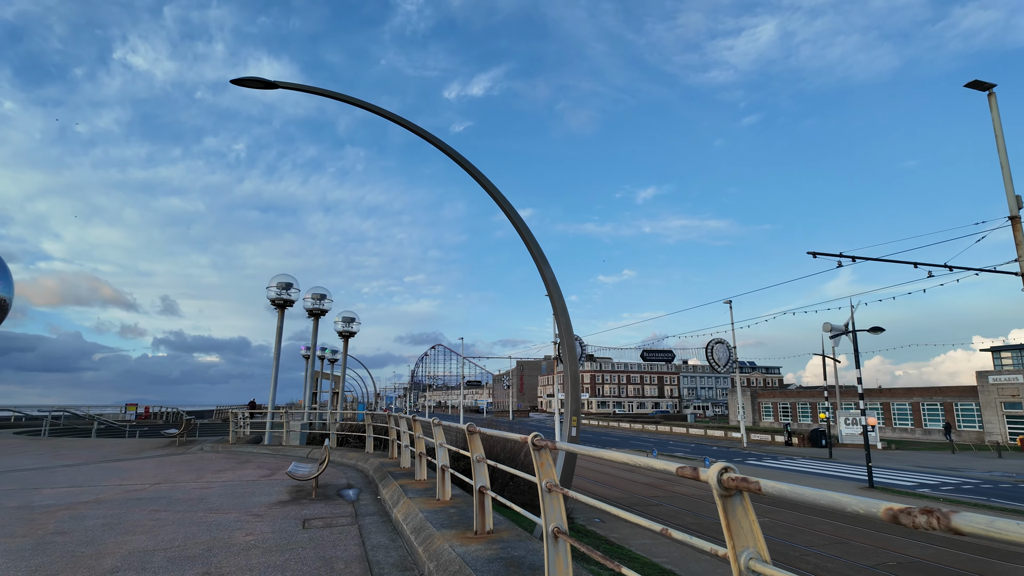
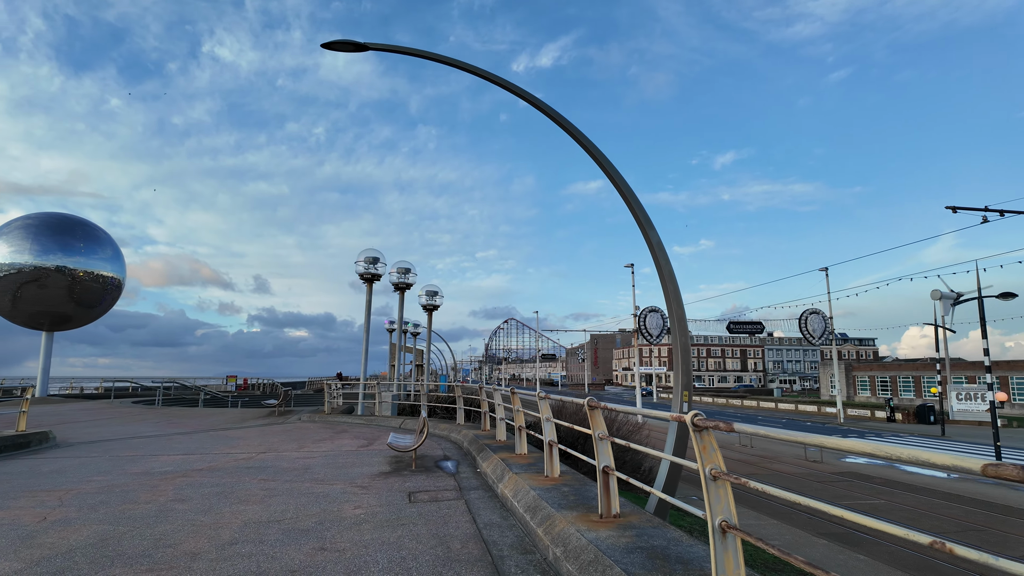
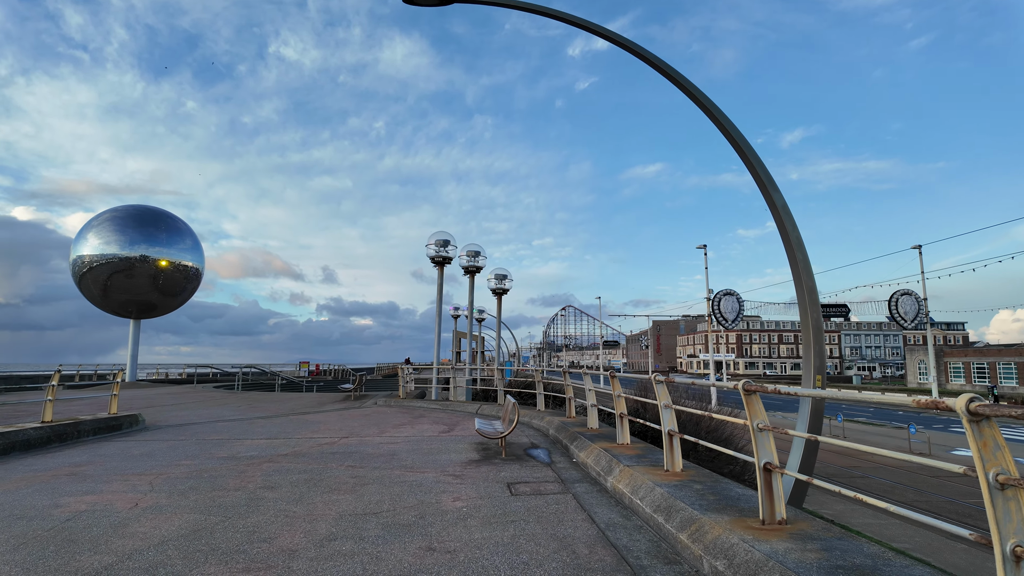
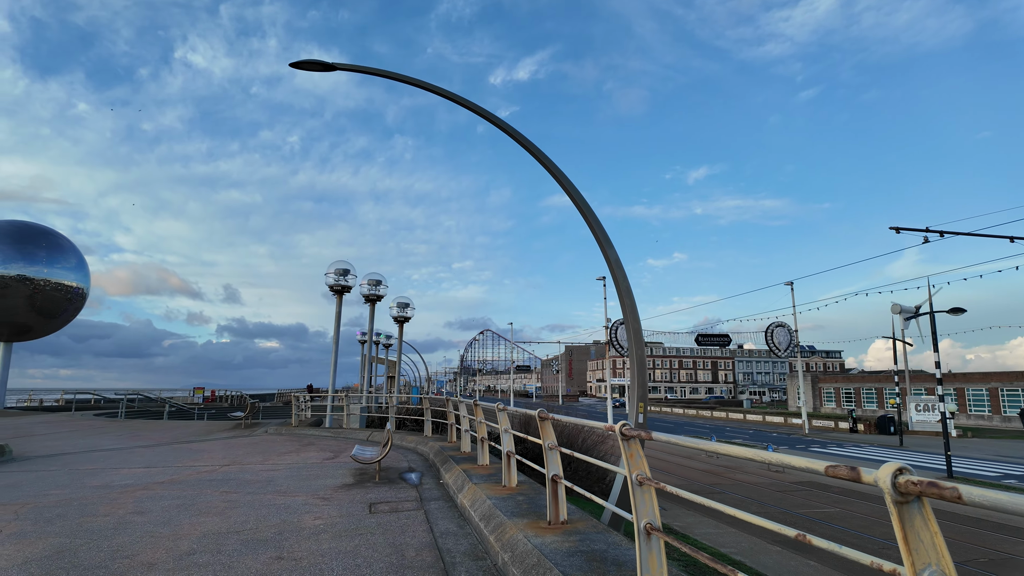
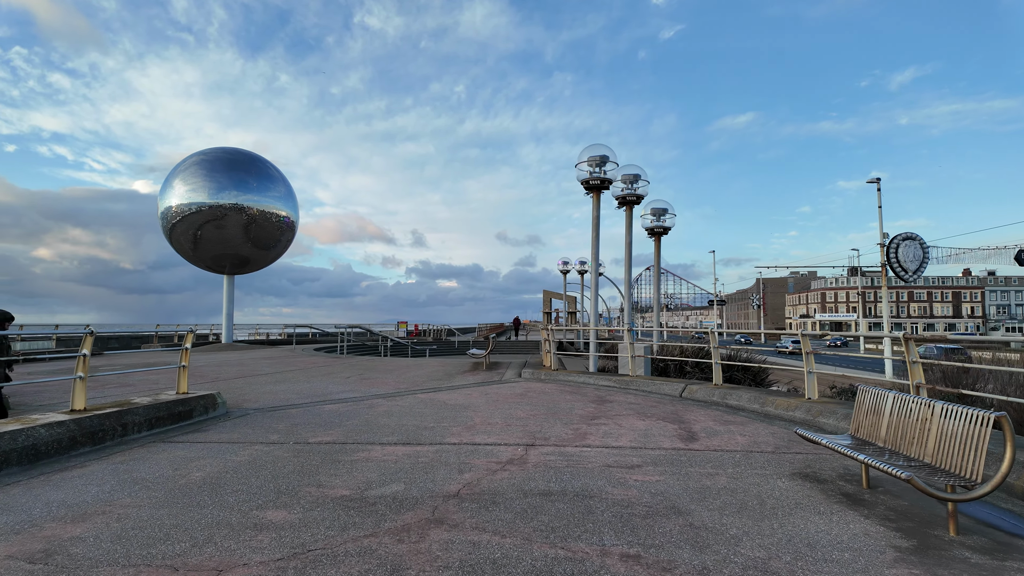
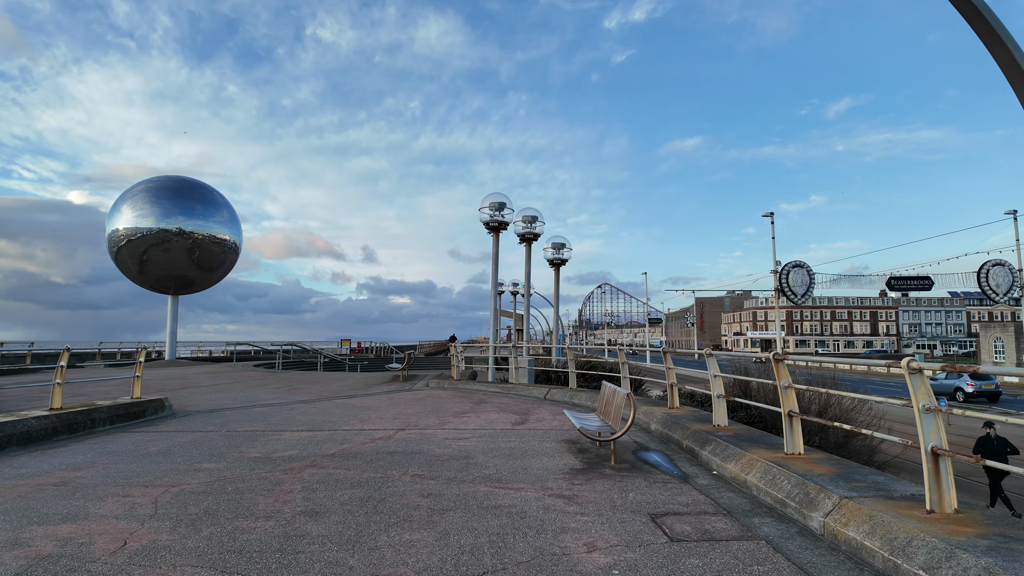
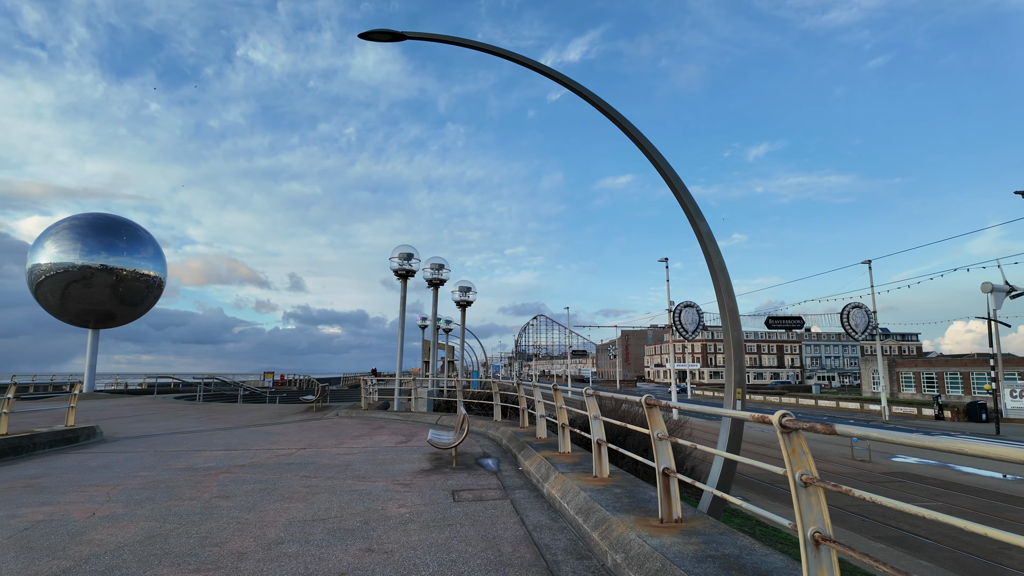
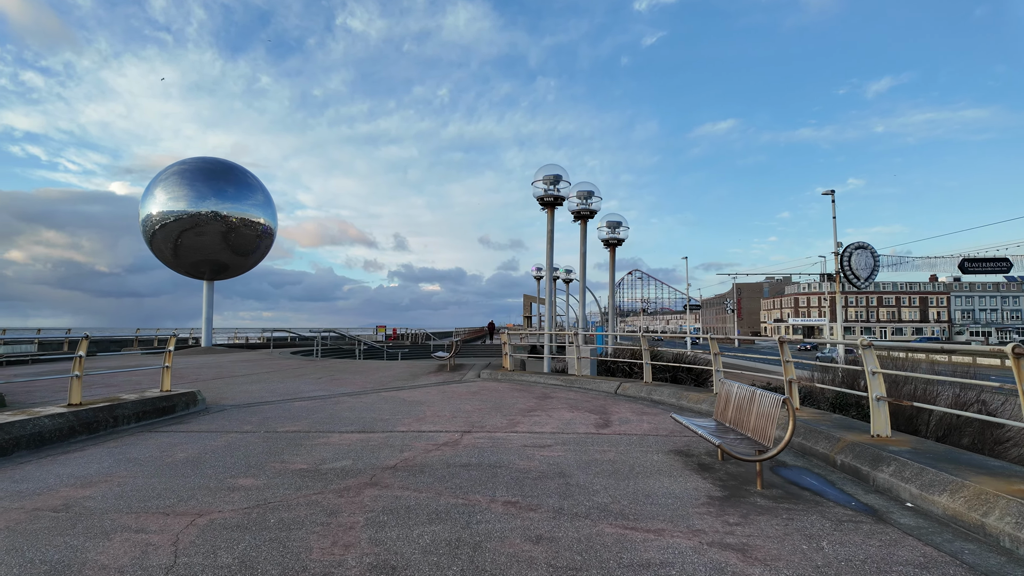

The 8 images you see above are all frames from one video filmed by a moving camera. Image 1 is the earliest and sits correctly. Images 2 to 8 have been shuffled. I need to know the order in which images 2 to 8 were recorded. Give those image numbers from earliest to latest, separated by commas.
4, 2, 7, 3, 6, 8, 5
